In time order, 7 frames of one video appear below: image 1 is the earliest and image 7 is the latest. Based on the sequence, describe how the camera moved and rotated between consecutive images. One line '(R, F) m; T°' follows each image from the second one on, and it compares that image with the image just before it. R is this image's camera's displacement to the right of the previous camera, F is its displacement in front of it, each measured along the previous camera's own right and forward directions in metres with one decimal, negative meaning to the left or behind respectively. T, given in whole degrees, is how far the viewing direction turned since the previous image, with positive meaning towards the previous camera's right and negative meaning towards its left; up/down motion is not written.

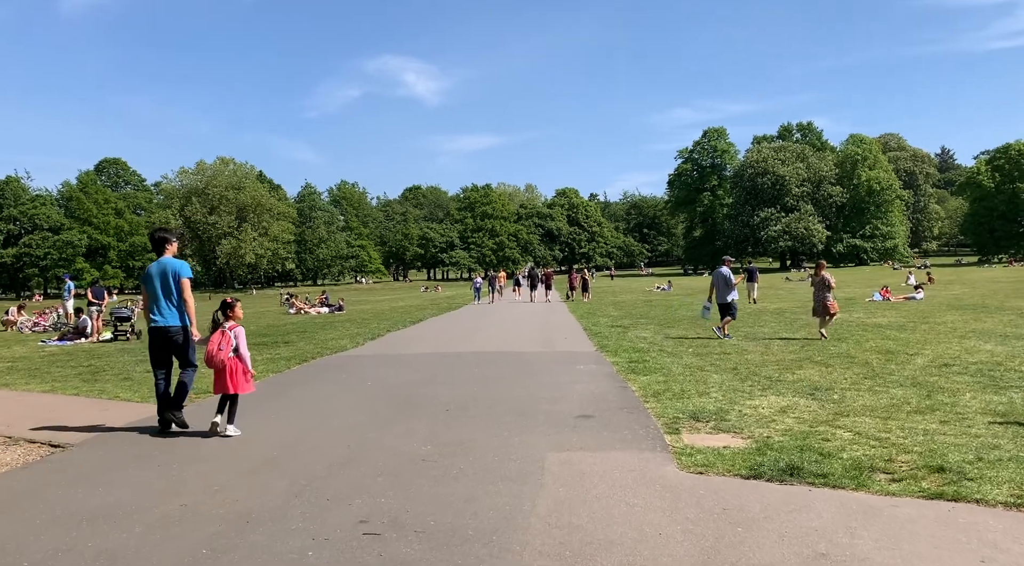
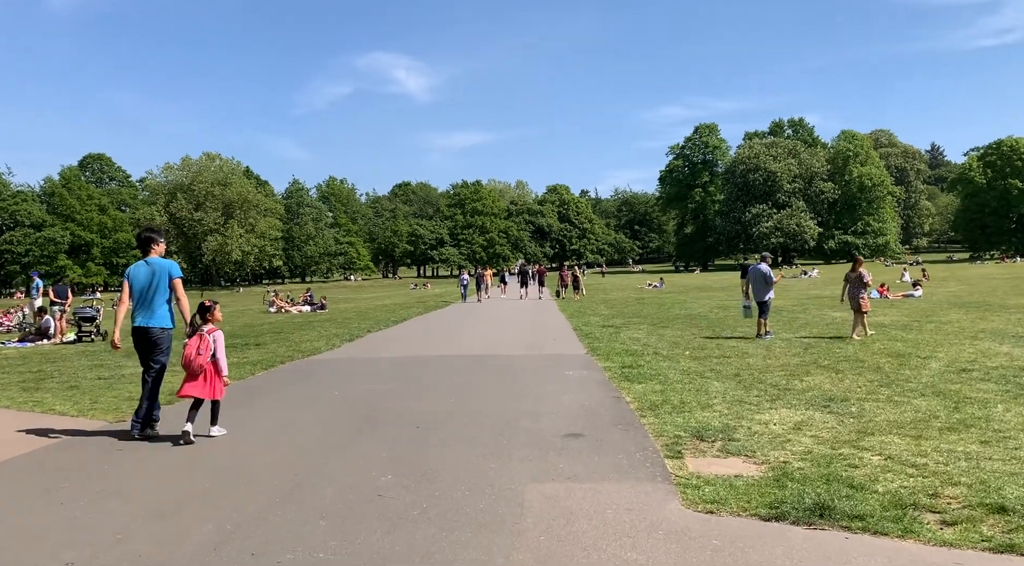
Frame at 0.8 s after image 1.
(+0.1, +1.0) m; +1°
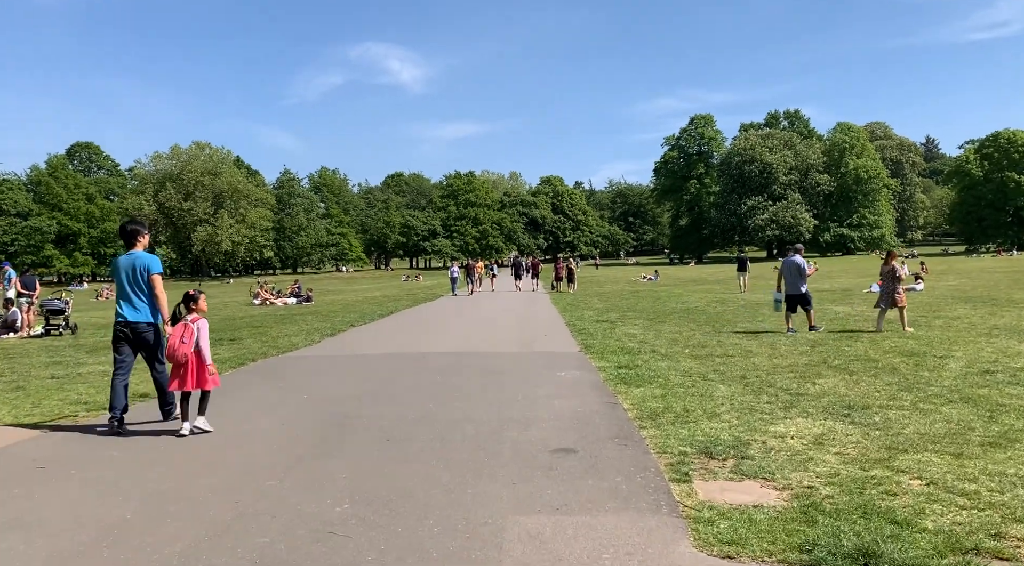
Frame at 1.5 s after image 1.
(+0.1, +0.9) m; 0°
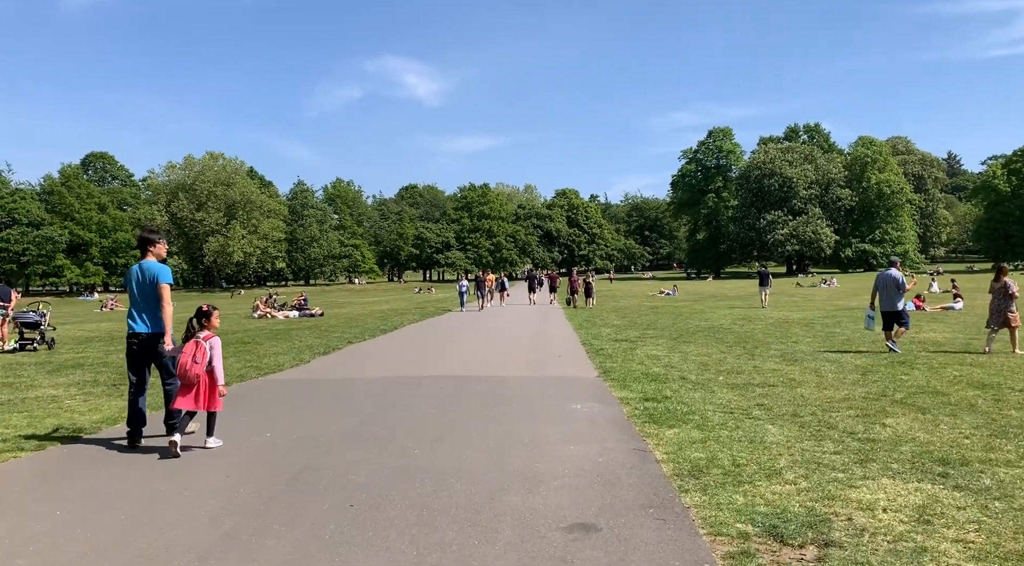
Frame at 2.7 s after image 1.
(+0.1, +1.5) m; -1°
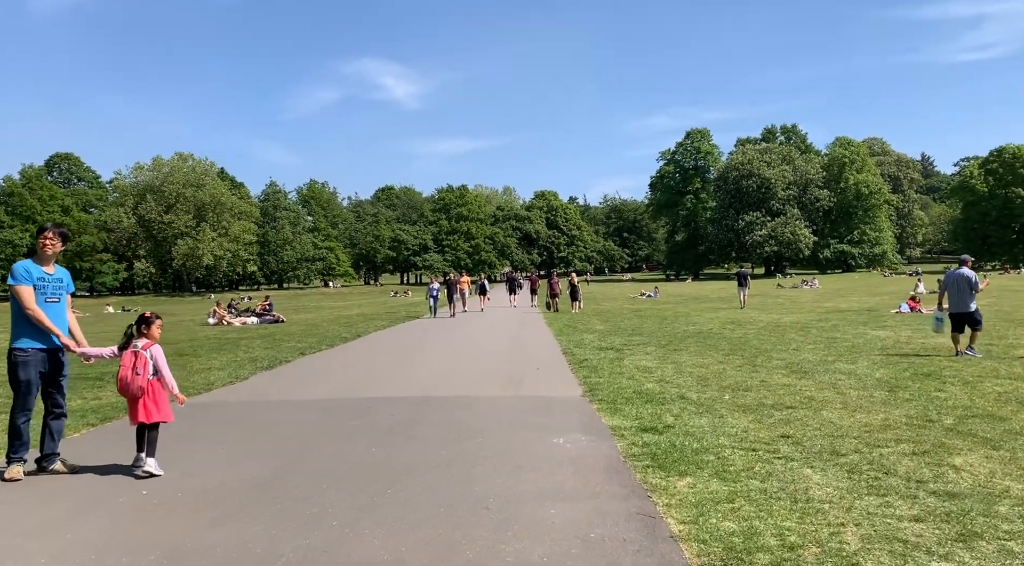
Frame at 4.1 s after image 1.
(+0.1, +1.8) m; +2°
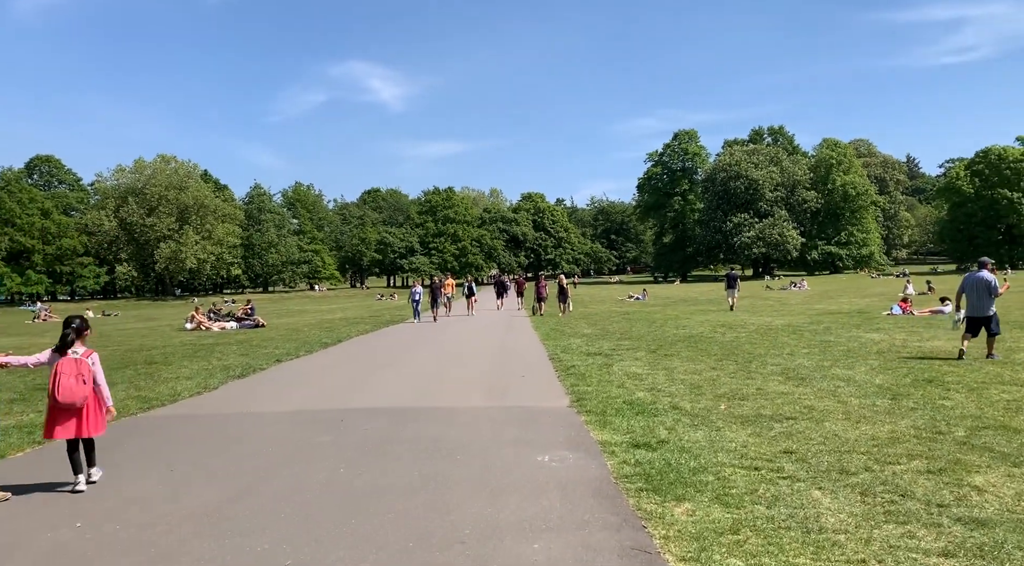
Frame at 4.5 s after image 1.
(+0.1, +0.6) m; +1°
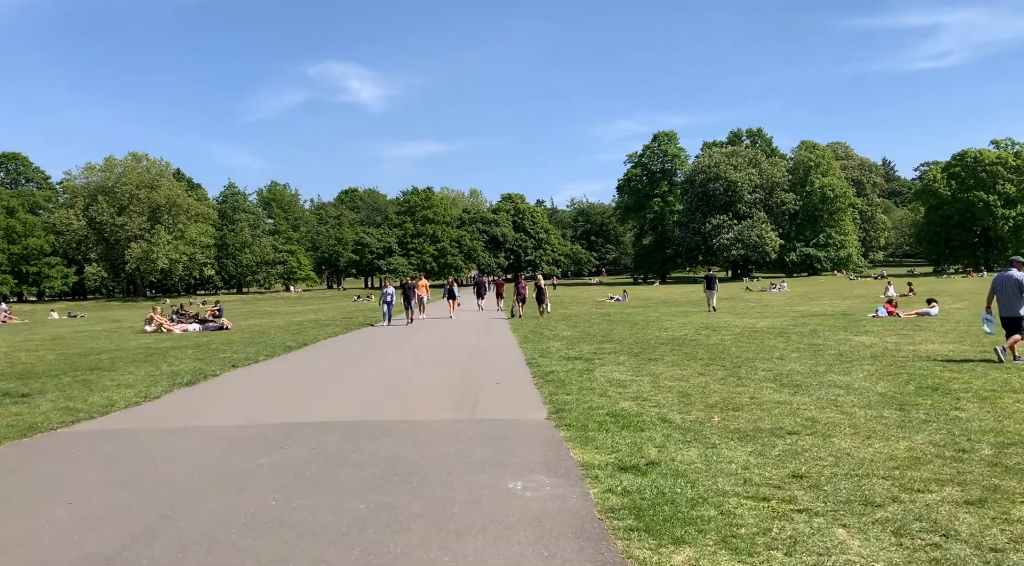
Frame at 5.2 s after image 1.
(+0.1, +1.0) m; +1°
